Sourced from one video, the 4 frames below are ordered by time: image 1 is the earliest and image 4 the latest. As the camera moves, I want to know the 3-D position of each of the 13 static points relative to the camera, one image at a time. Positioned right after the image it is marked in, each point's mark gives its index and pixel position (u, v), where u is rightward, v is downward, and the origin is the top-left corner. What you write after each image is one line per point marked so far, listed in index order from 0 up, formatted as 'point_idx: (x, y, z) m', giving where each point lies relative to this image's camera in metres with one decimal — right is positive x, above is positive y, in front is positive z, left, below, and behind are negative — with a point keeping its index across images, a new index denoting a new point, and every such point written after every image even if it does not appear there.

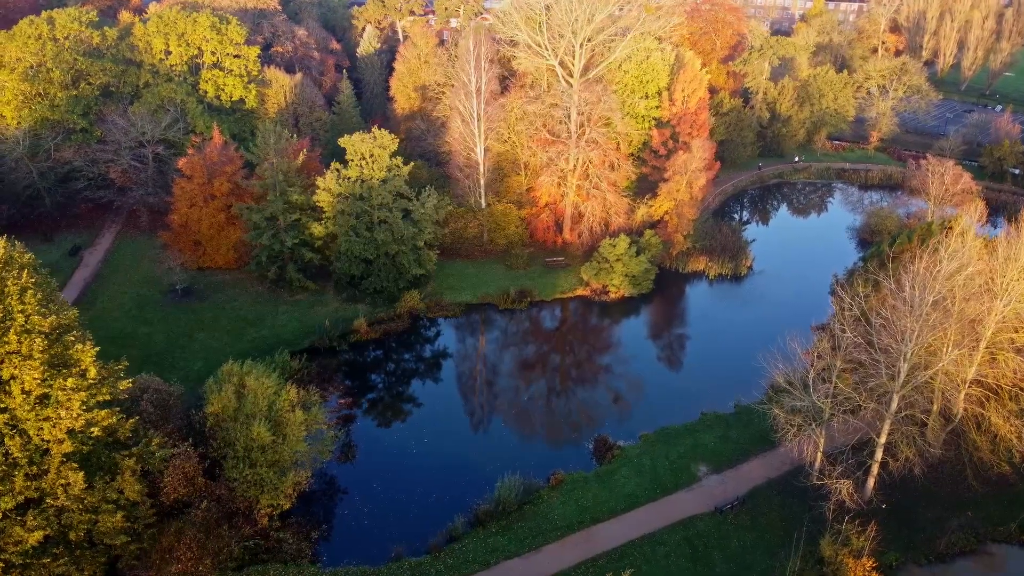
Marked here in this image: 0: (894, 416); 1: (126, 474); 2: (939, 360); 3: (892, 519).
0: (+11.1, -3.8, +19.0) m
1: (-10.0, -4.8, +16.8) m
2: (+11.9, -2.1, +18.3) m
3: (+11.5, -6.9, +19.5) m
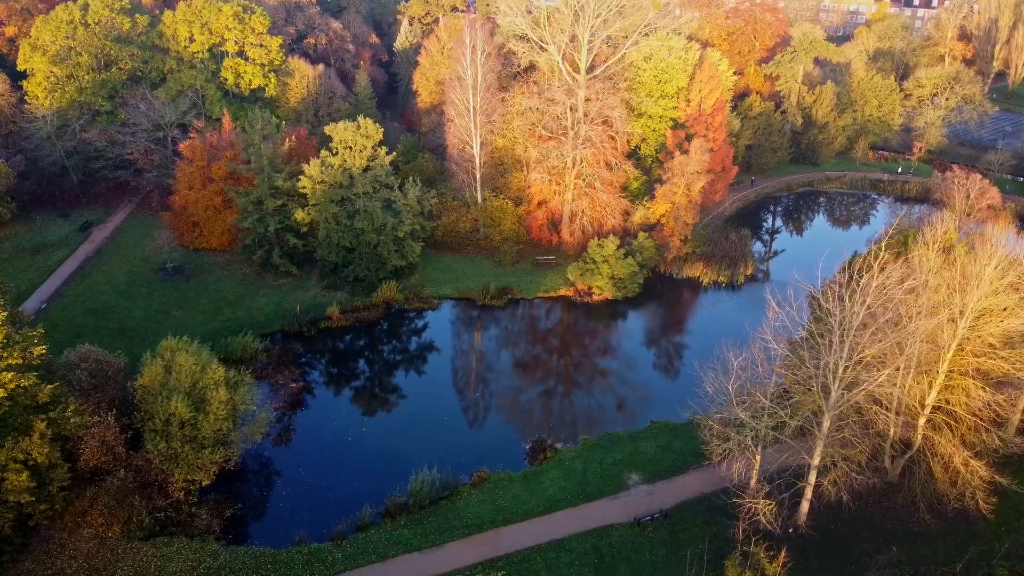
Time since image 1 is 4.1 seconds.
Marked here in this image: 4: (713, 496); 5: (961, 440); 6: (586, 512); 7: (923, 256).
0: (+8.5, -4.1, +17.7) m
1: (-12.7, -4.0, +17.3) m
2: (+9.4, -2.4, +17.0) m
3: (+8.7, -7.3, +18.2) m
4: (+6.2, -6.4, +19.9) m
5: (+13.1, -4.4, +19.0) m
6: (+2.3, -6.8, +19.8) m
7: (+12.0, +1.0, +19.1) m
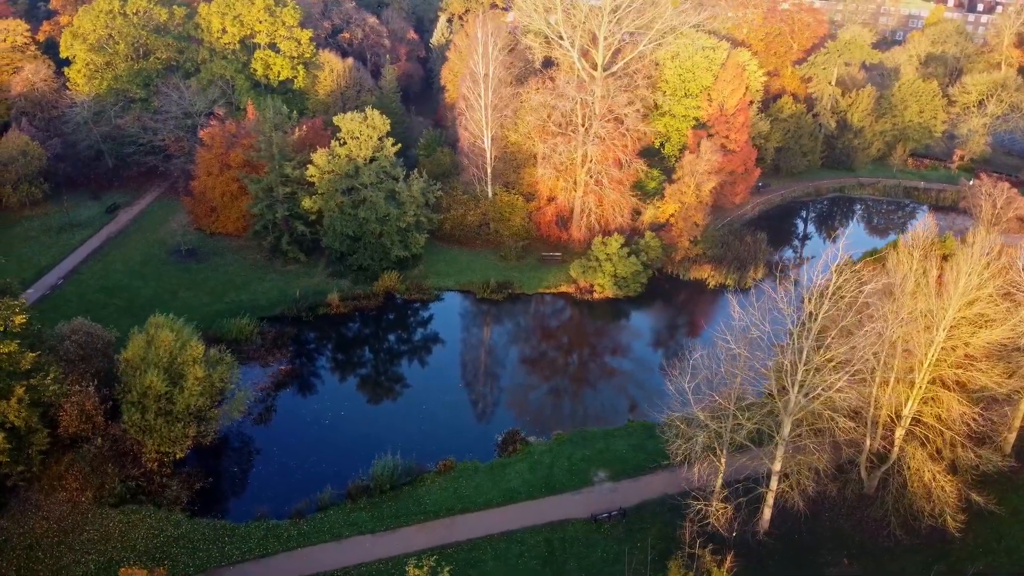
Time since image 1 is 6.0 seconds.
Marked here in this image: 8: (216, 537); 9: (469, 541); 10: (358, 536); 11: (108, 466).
0: (+7.2, -4.1, +17.2) m
1: (-14.0, -3.2, +18.2) m
2: (+8.1, -2.5, +16.4) m
3: (+7.3, -7.3, +17.7) m
4: (+4.9, -6.3, +19.6) m
5: (+11.9, -4.7, +18.2) m
6: (+1.0, -6.6, +19.7) m
7: (+11.0, +0.8, +18.3) m
8: (-8.4, -7.1, +18.6) m
9: (-1.2, -7.1, +18.3) m
10: (-4.3, -7.0, +18.5) m
11: (-12.3, -5.4, +19.9) m
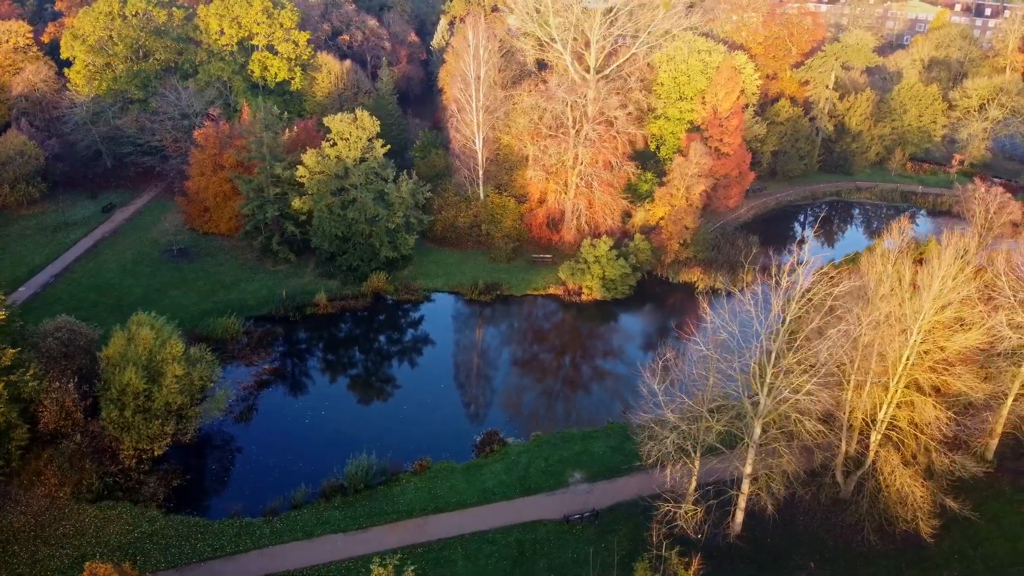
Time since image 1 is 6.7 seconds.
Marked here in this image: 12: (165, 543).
0: (+6.4, -4.2, +17.2) m
1: (-14.7, -3.1, +18.4) m
2: (+7.3, -2.5, +16.4) m
3: (+6.5, -7.4, +17.7) m
4: (+4.1, -6.4, +19.6) m
5: (+11.1, -4.8, +18.1) m
6: (+0.2, -6.6, +19.7) m
7: (+10.2, +0.7, +18.3) m
8: (-9.3, -7.1, +18.7) m
9: (-2.0, -7.1, +18.4) m
10: (-5.1, -7.0, +18.5) m
11: (-13.1, -5.4, +20.1) m
12: (-9.8, -7.2, +18.4) m
